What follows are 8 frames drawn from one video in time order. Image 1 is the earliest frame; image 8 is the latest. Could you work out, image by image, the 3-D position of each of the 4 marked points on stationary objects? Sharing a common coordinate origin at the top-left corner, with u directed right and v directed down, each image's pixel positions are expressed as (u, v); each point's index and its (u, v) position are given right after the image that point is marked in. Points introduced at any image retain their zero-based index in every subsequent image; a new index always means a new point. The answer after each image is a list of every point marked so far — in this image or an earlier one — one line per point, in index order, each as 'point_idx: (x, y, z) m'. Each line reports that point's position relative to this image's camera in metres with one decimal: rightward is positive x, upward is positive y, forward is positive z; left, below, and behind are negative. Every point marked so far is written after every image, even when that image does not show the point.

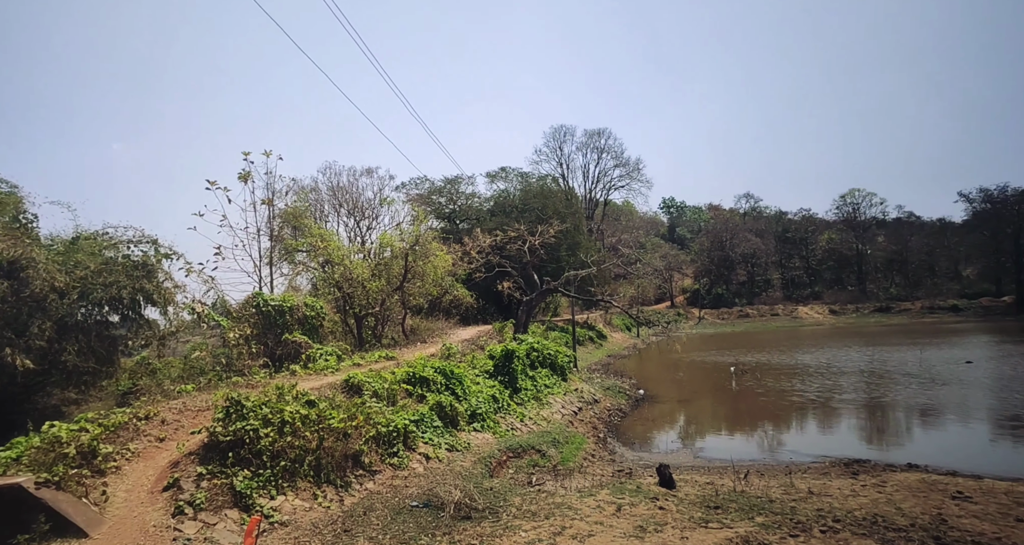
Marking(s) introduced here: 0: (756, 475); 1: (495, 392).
0: (+6.4, -5.2, +14.6) m
1: (-0.5, -3.7, +17.7) m
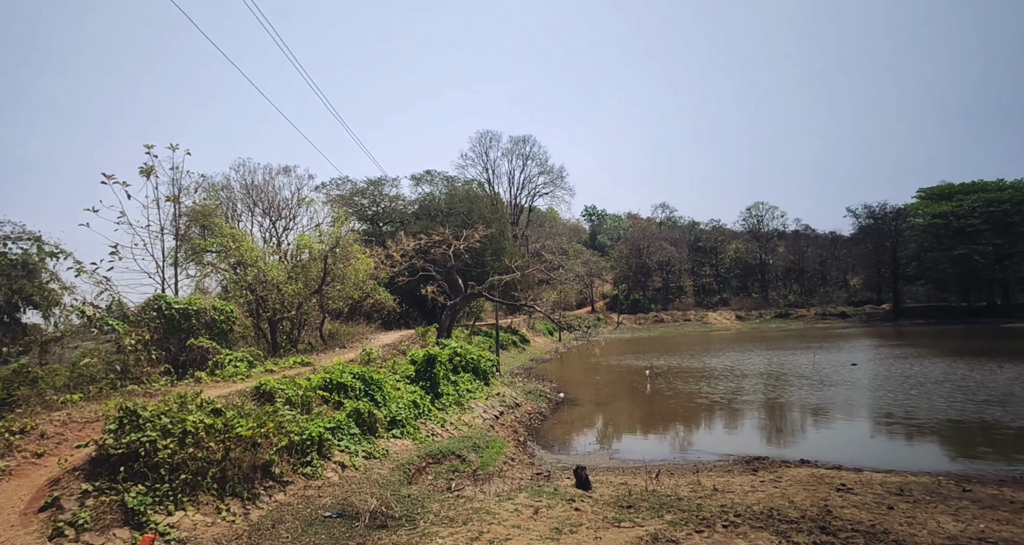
0: (+4.2, -5.4, +15.3) m
1: (-2.9, -3.9, +17.6) m
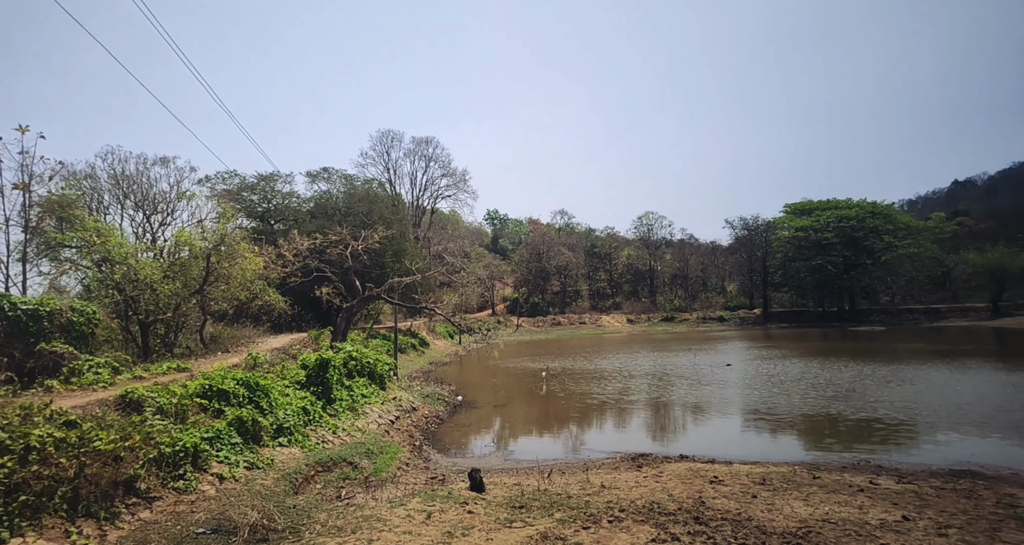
0: (+1.3, -5.5, +15.7) m
1: (-6.1, -3.9, +16.9) m
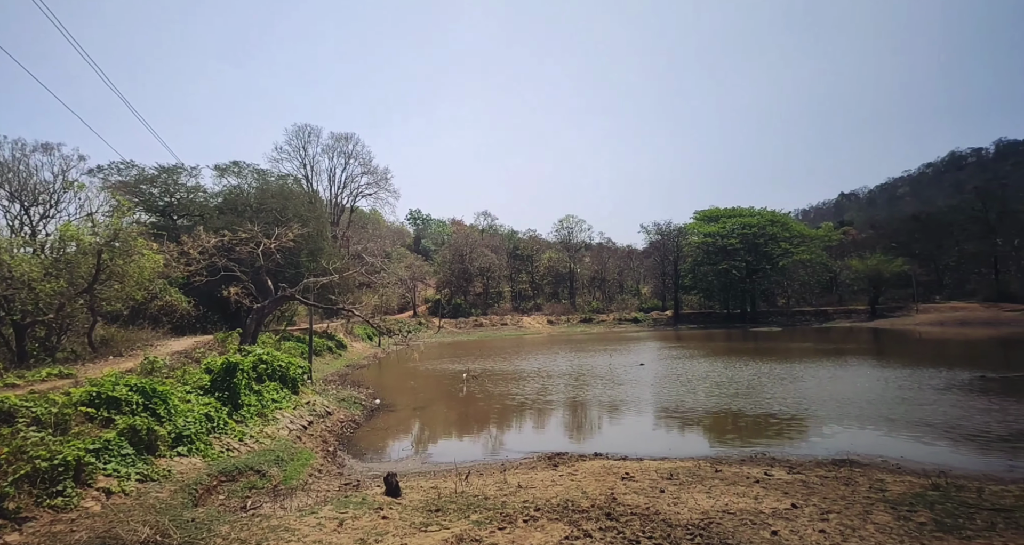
0: (-1.0, -5.6, +15.7) m
1: (-8.5, -3.9, +15.9) m
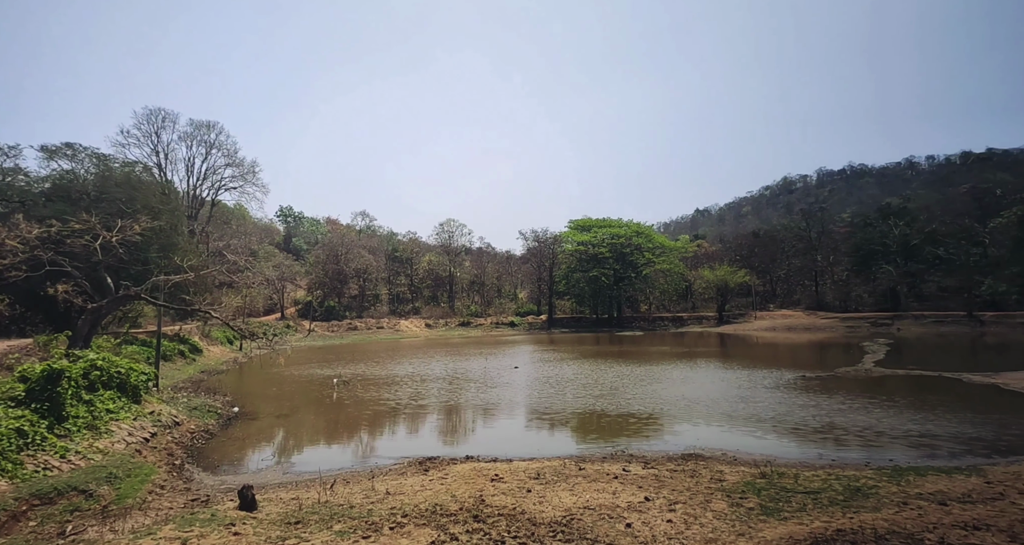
0: (-4.6, -5.6, +15.0) m
1: (-11.9, -3.7, +13.8) m
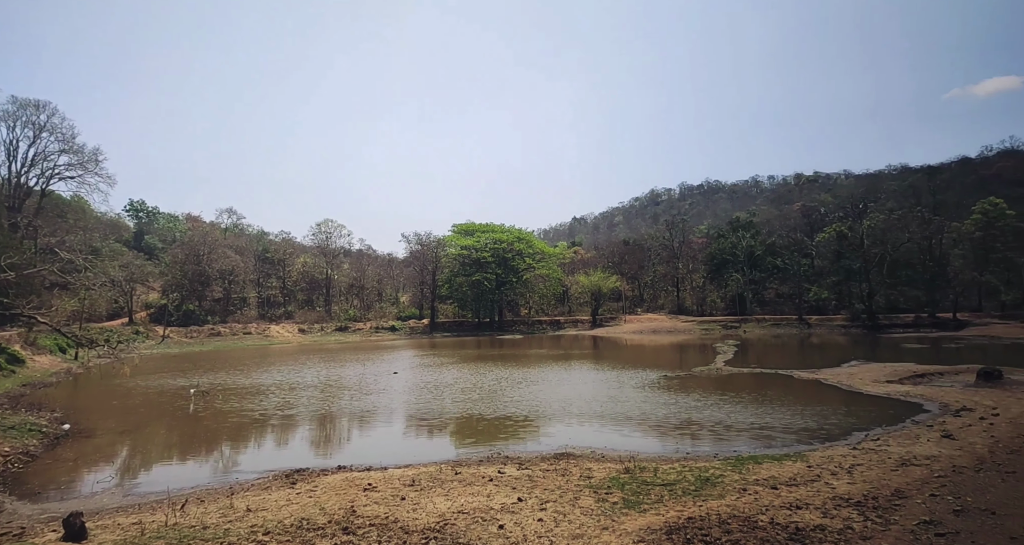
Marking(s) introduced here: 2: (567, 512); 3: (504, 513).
0: (-7.8, -5.6, +13.8) m
1: (-14.7, -3.6, +11.2) m
2: (+1.2, -5.2, +12.4) m
3: (-0.2, -5.3, +12.5) m
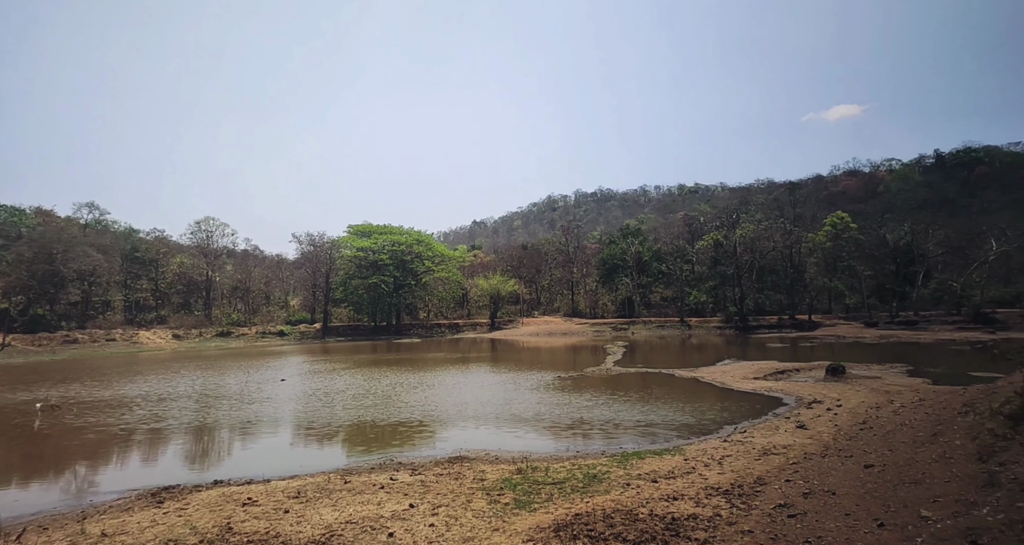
0: (-10.3, -5.6, +12.3) m
1: (-16.7, -3.6, +8.5) m
2: (-1.2, -5.3, +12.3) m
3: (-2.6, -5.4, +12.2) m
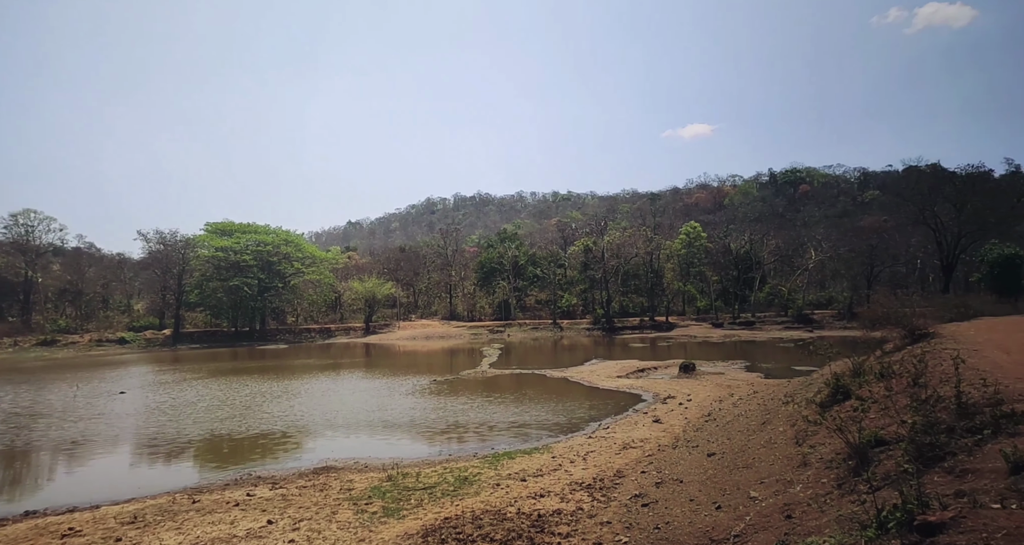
0: (-12.9, -5.6, +9.8) m
1: (-18.3, -3.4, +4.8) m
2: (-4.0, -5.3, +11.7) m
3: (-5.3, -5.4, +11.3) m
